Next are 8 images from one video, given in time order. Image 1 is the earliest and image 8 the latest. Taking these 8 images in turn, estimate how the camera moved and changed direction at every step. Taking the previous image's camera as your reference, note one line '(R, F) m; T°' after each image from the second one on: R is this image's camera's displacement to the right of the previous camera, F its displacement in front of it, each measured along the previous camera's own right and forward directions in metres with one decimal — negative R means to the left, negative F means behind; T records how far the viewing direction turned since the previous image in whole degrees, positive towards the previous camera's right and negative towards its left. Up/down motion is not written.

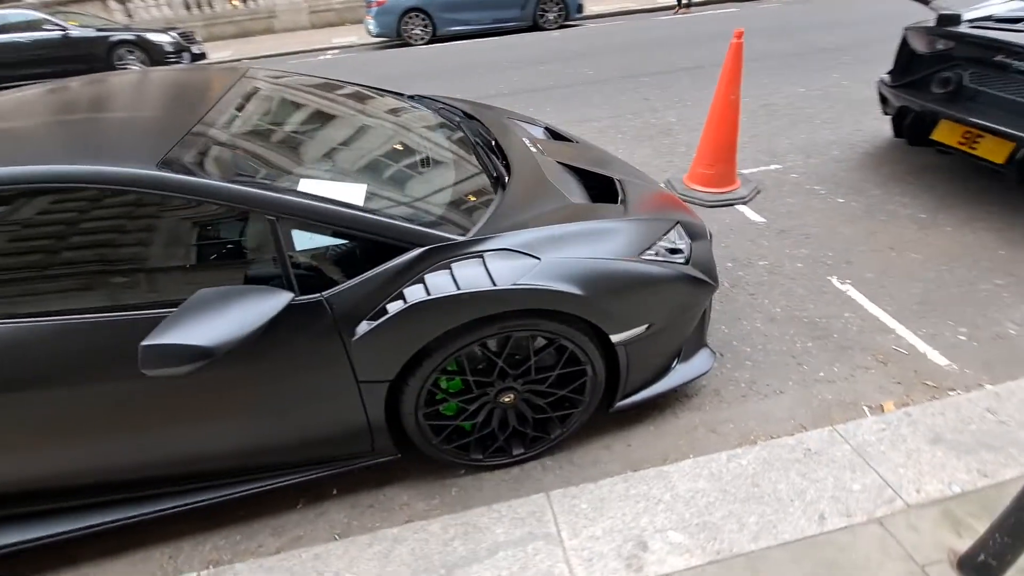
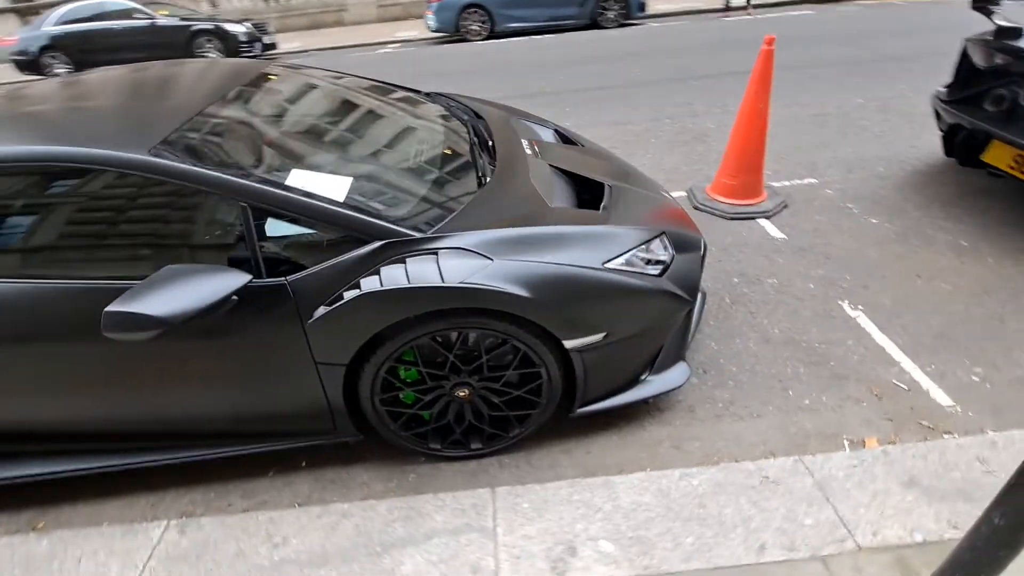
(+0.4, 0.0) m; -6°
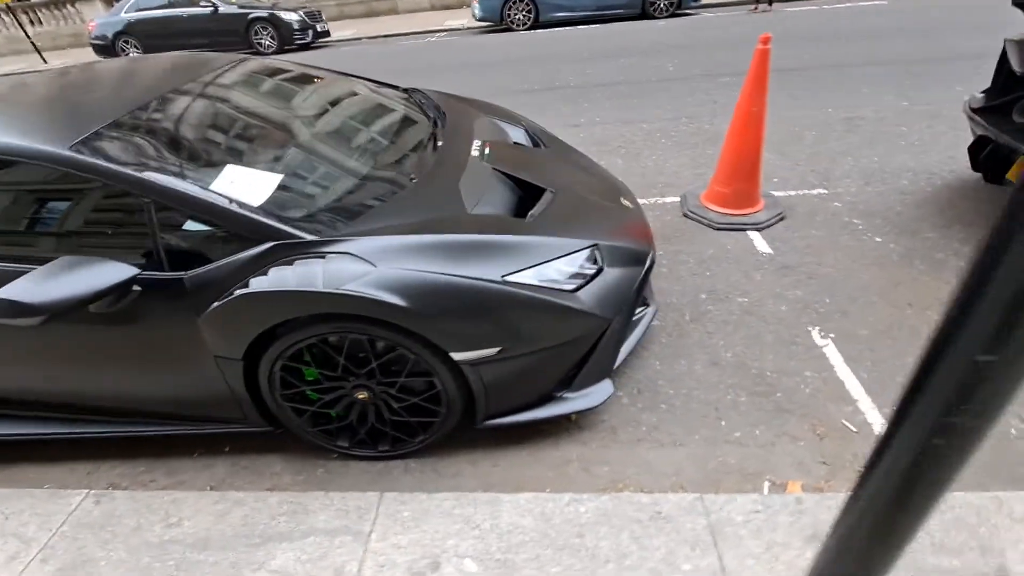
(+0.7, +0.1) m; -6°
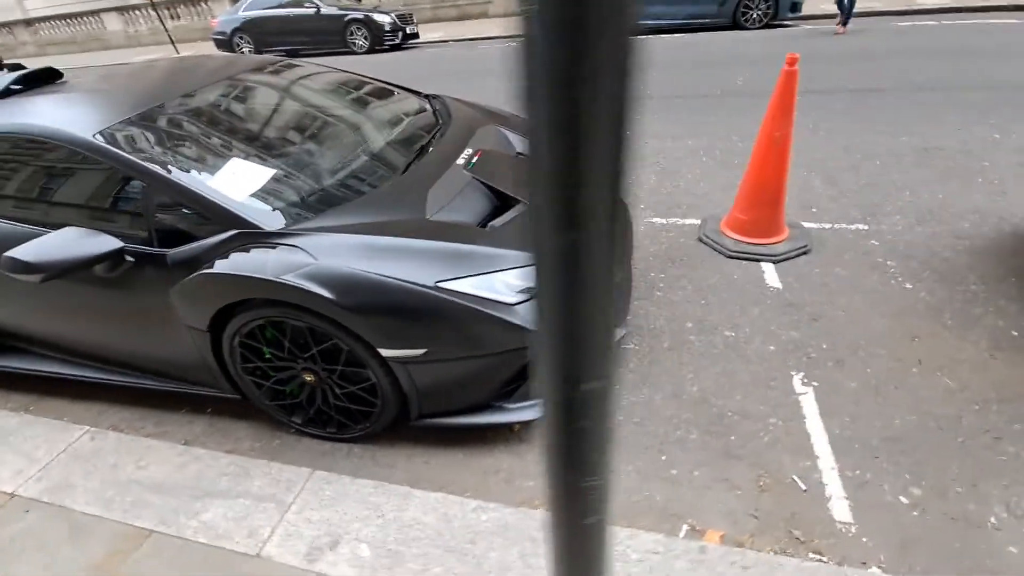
(+0.6, 0.0) m; -9°
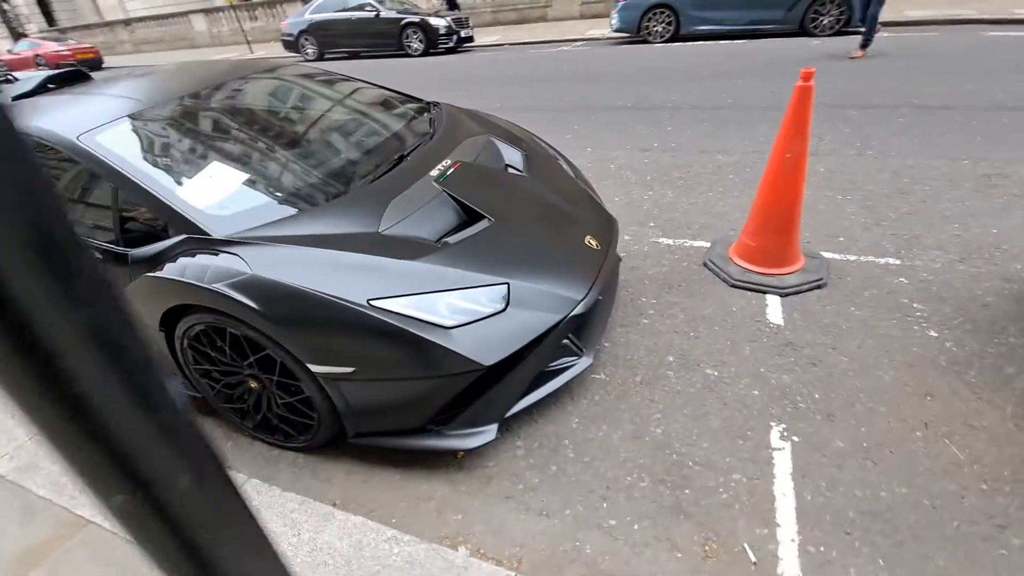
(+0.5, +0.1) m; -6°
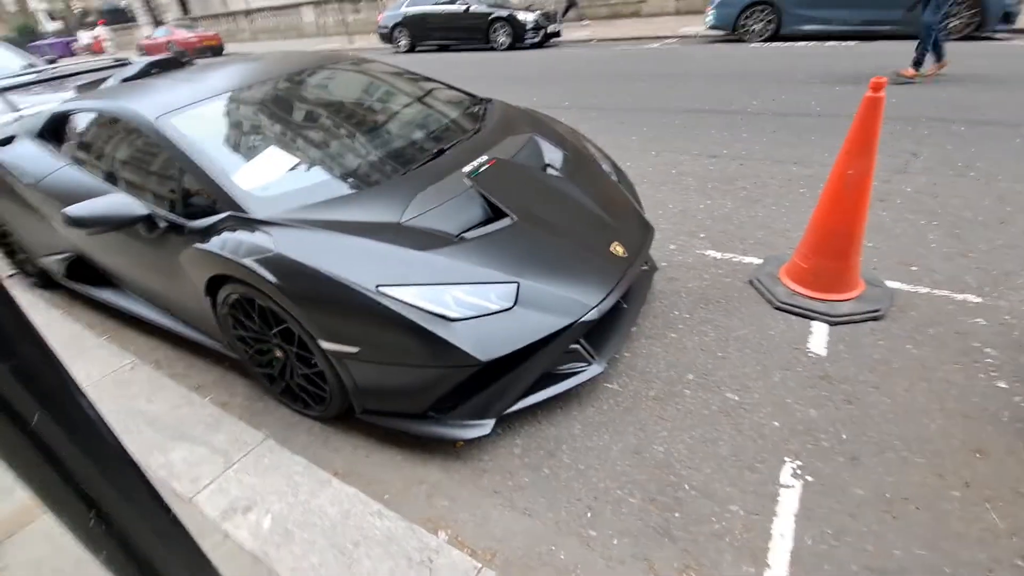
(+0.3, 0.0) m; -8°
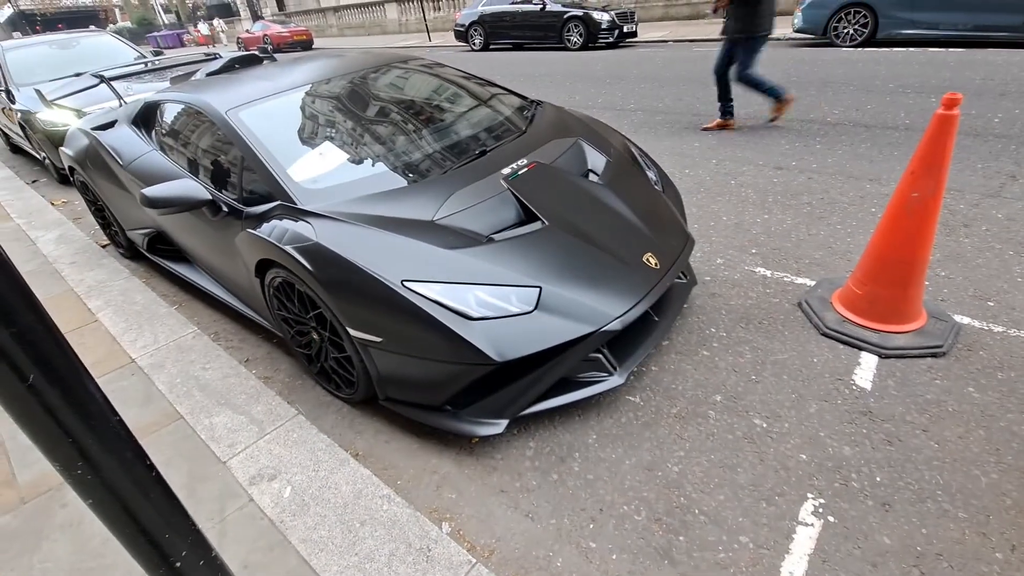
(+0.2, 0.0) m; -7°
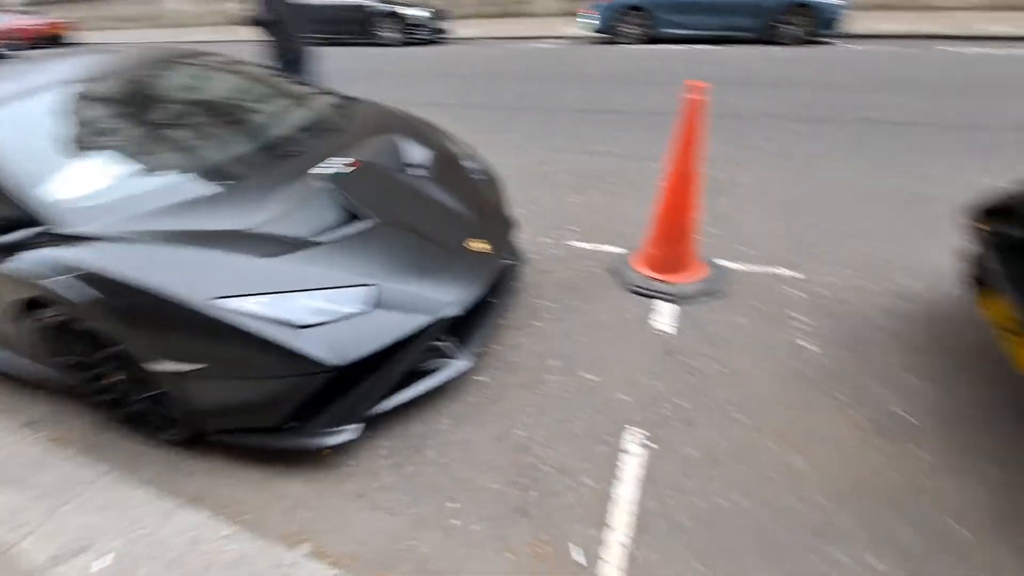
(+0.1, -0.1) m; +17°
